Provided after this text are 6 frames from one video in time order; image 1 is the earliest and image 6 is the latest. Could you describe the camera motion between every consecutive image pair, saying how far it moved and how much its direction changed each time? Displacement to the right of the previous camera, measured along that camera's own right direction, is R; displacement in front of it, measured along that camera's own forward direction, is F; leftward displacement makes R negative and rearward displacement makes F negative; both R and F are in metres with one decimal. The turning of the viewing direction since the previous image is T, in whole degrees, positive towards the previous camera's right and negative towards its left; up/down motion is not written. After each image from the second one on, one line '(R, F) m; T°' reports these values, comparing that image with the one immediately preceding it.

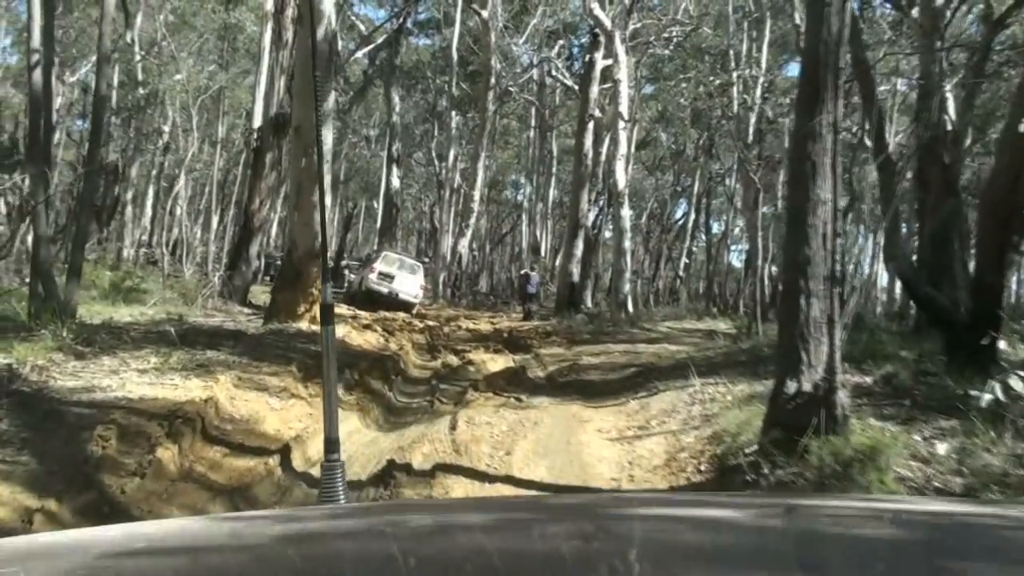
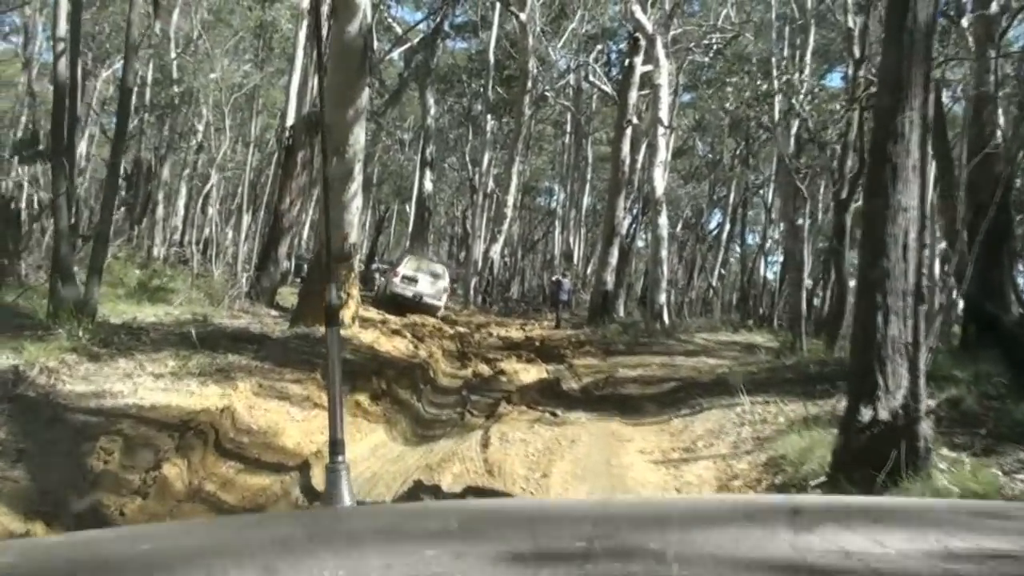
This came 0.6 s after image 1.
(-0.1, +0.6) m; -2°
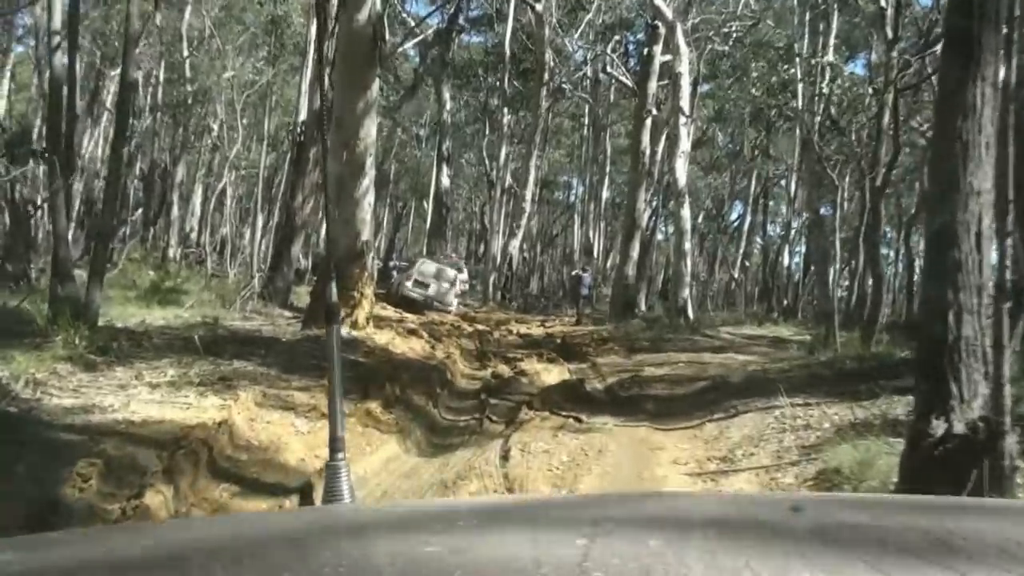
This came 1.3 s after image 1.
(0.0, +0.7) m; -1°
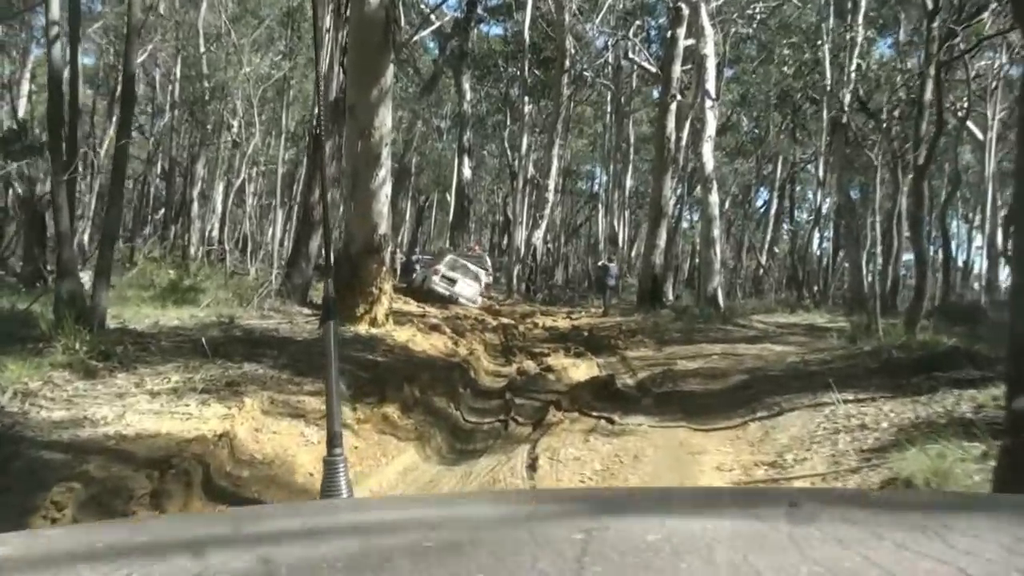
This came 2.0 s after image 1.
(0.0, +0.7) m; -1°
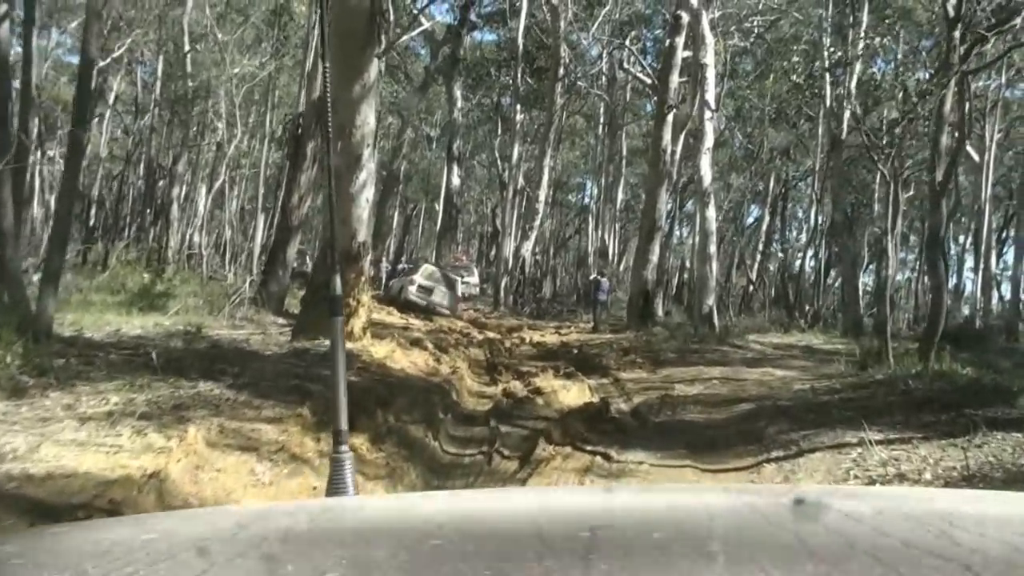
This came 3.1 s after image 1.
(0.0, +1.1) m; +1°
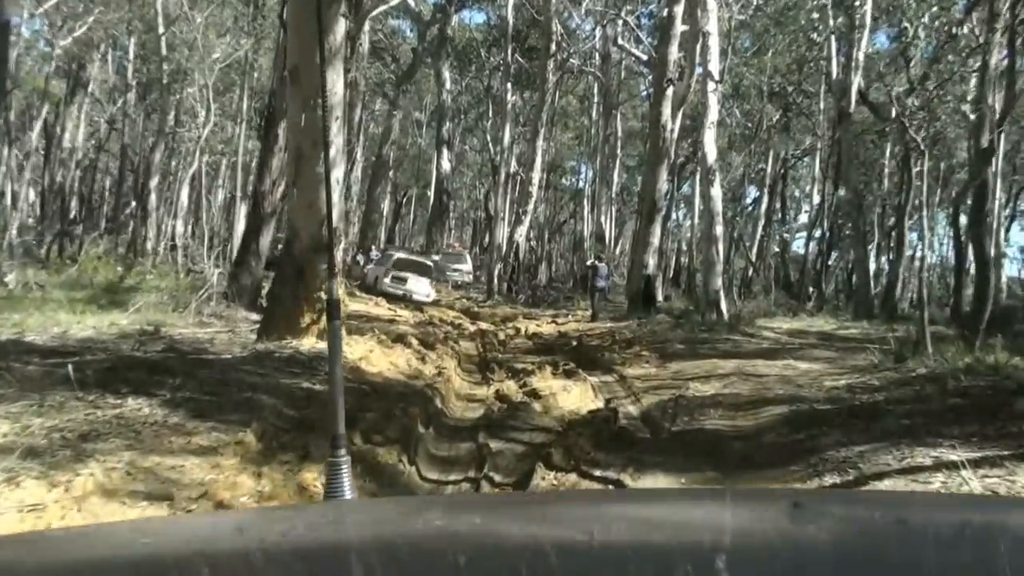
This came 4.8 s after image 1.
(+0.1, +1.7) m; 0°
